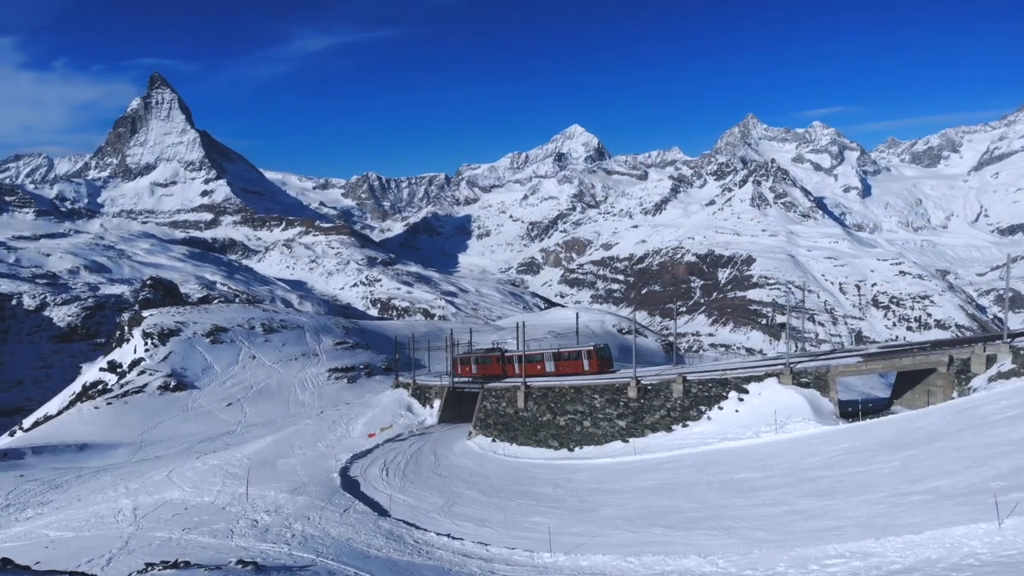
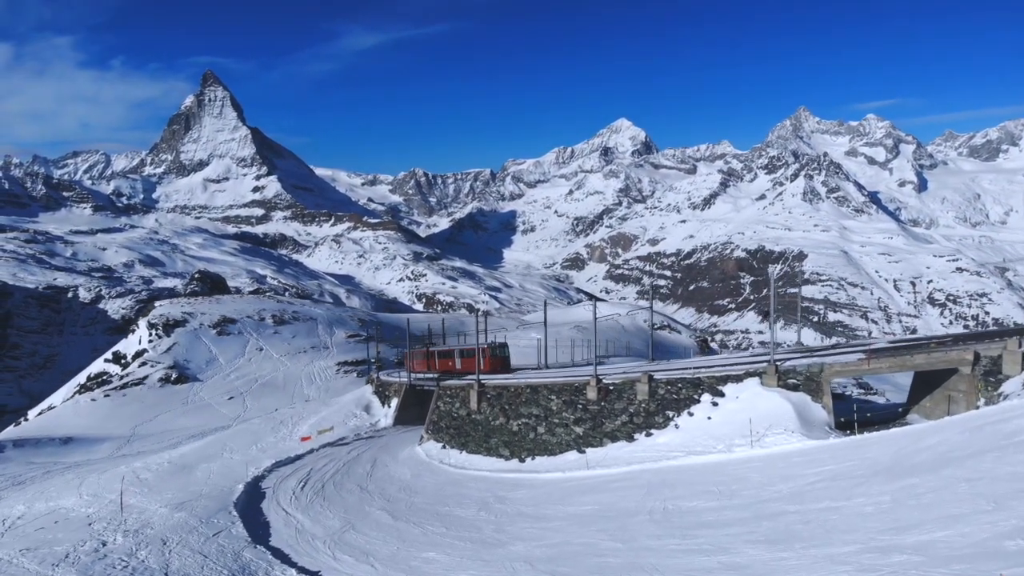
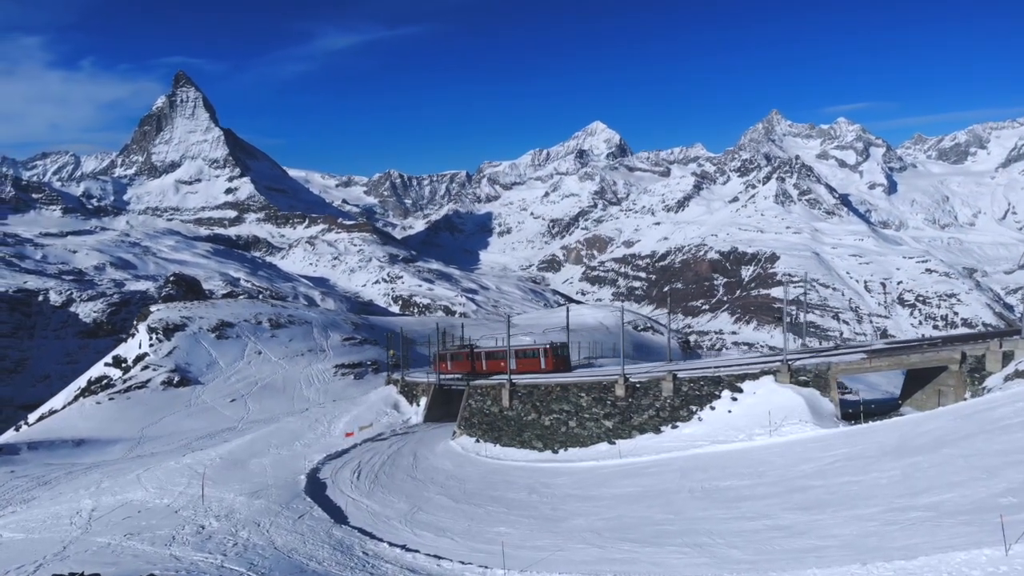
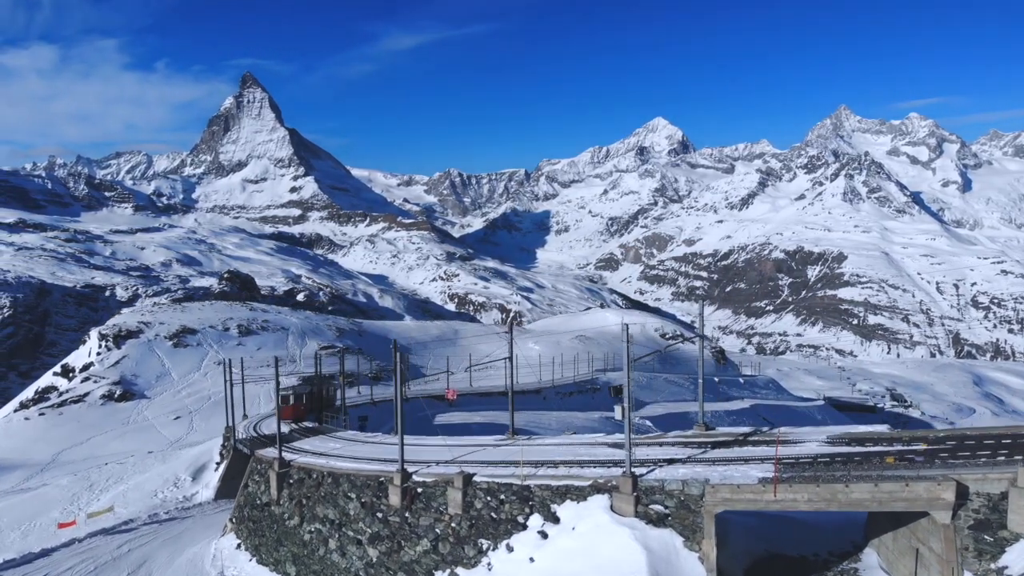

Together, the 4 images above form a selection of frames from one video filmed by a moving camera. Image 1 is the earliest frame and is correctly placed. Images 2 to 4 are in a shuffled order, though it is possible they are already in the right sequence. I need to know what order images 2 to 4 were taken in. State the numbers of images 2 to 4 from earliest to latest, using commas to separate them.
3, 2, 4
